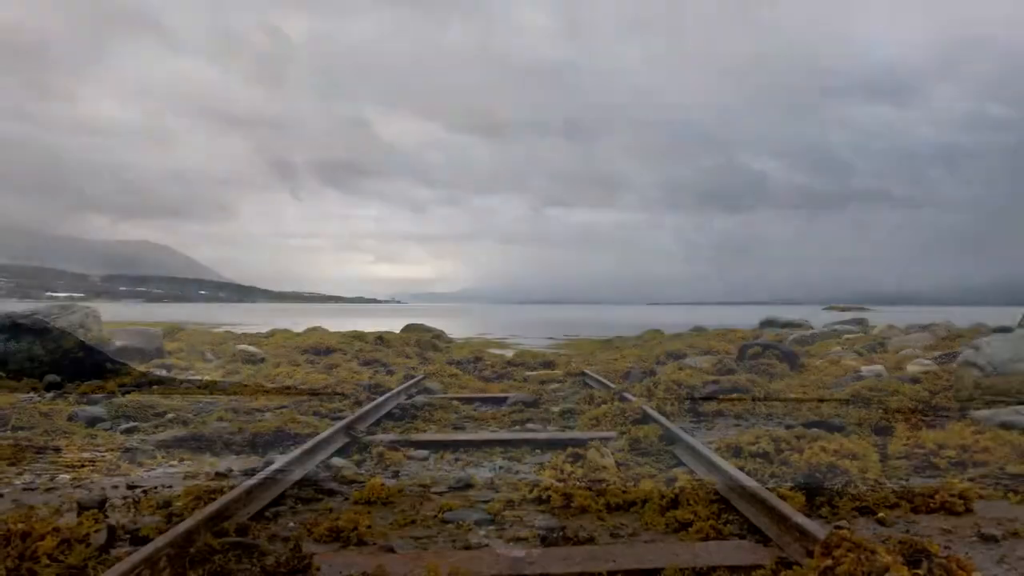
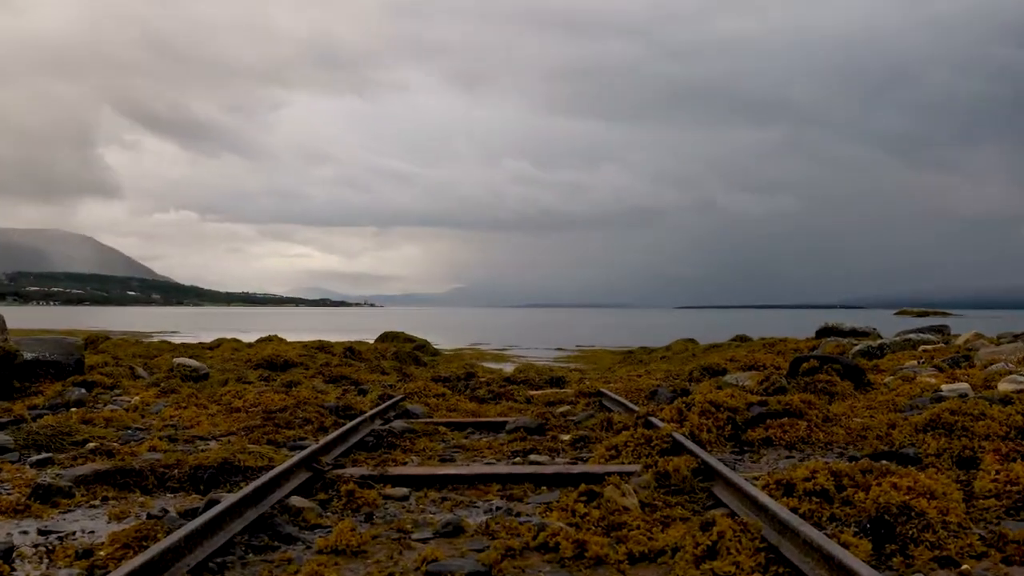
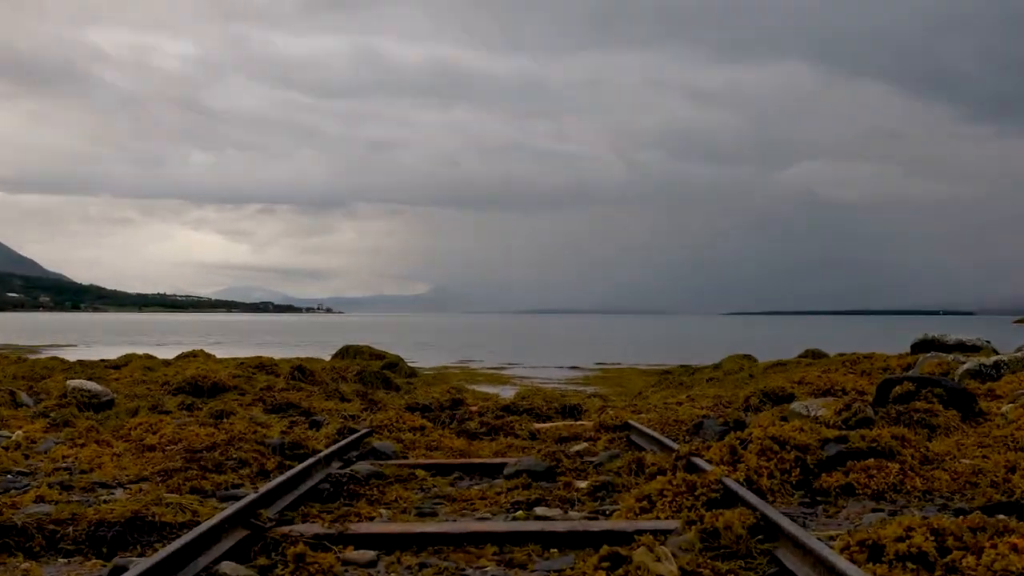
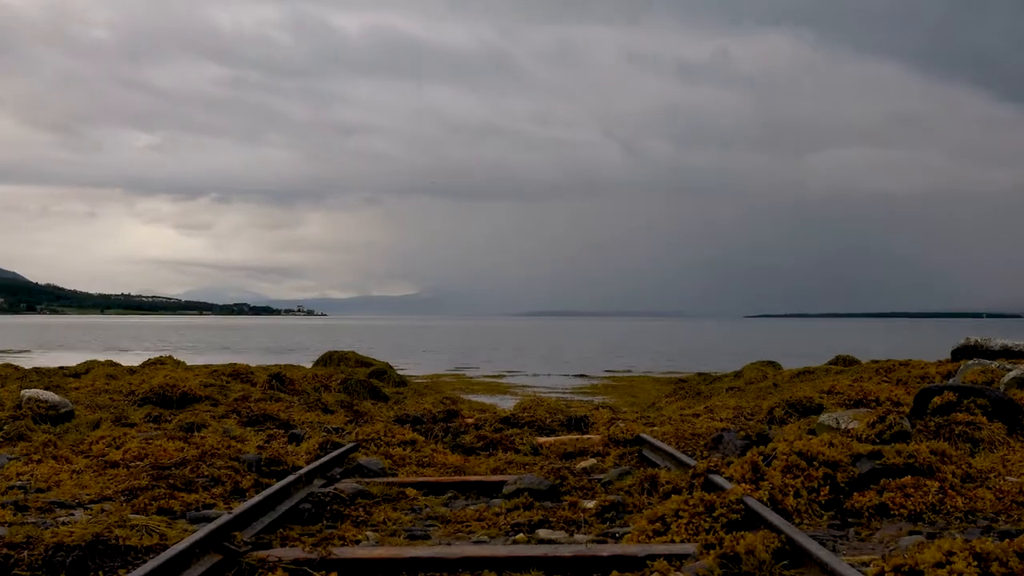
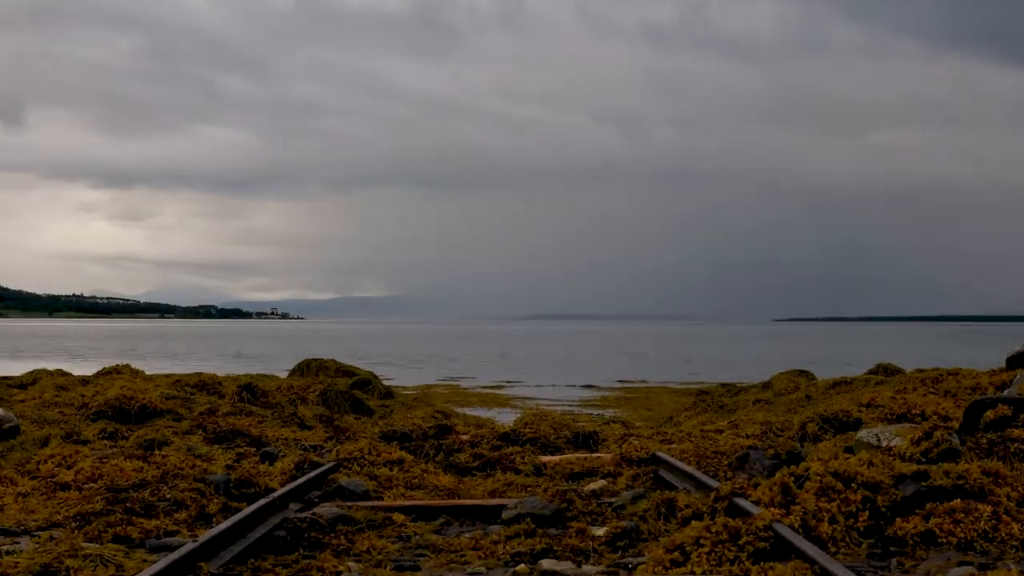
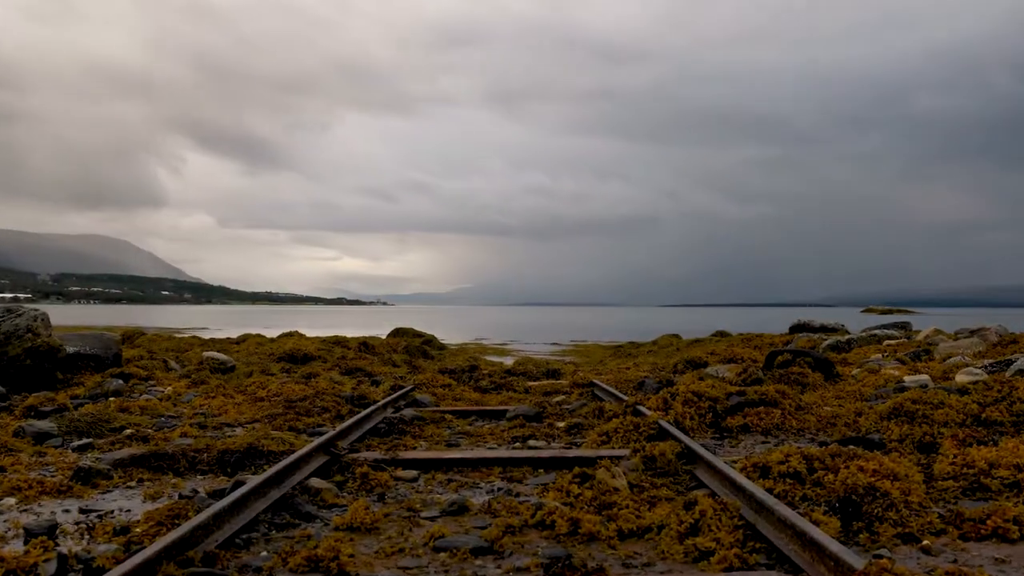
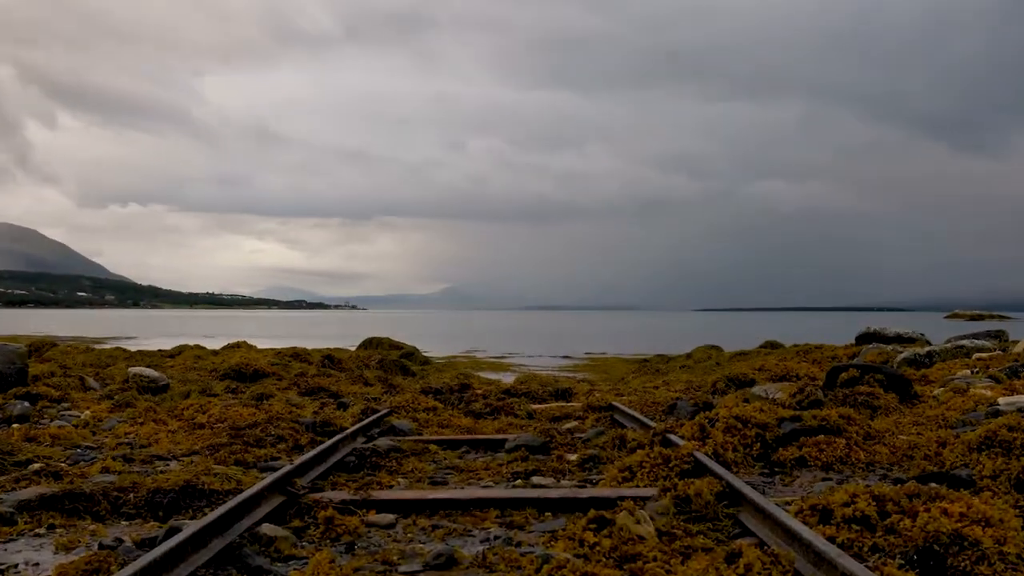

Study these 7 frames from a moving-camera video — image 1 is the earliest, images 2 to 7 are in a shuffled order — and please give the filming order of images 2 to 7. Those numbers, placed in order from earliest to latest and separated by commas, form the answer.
6, 2, 7, 3, 4, 5
